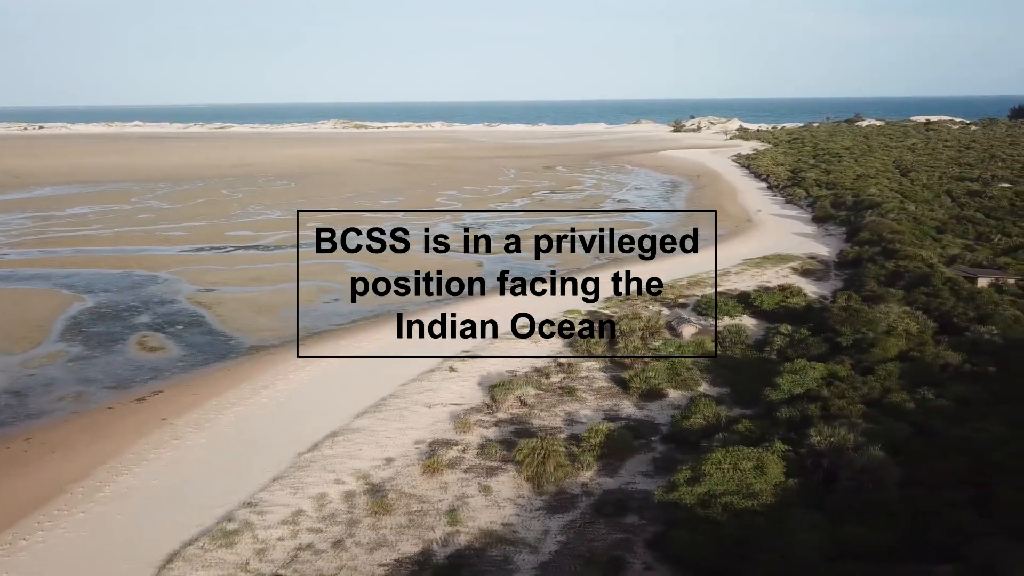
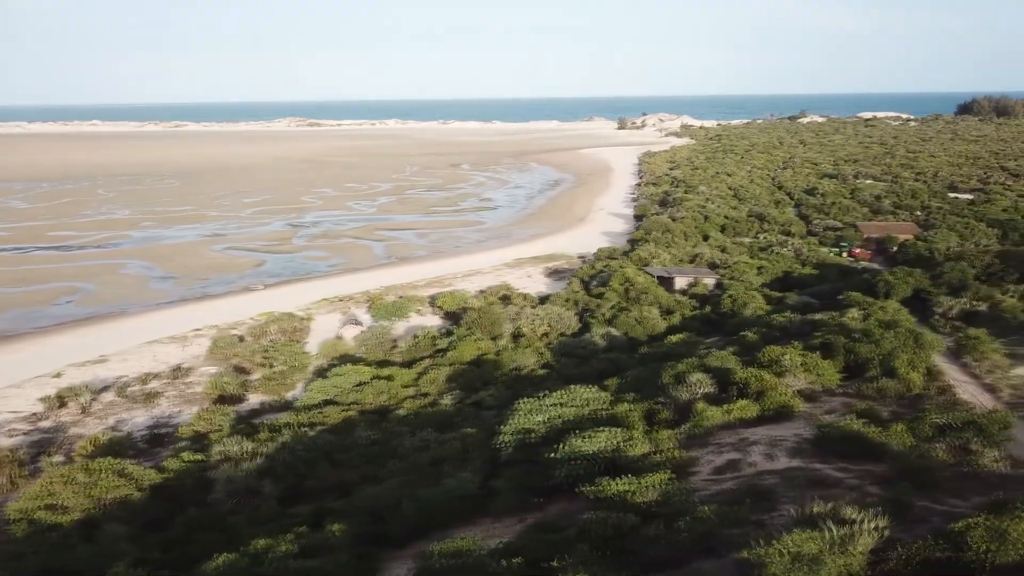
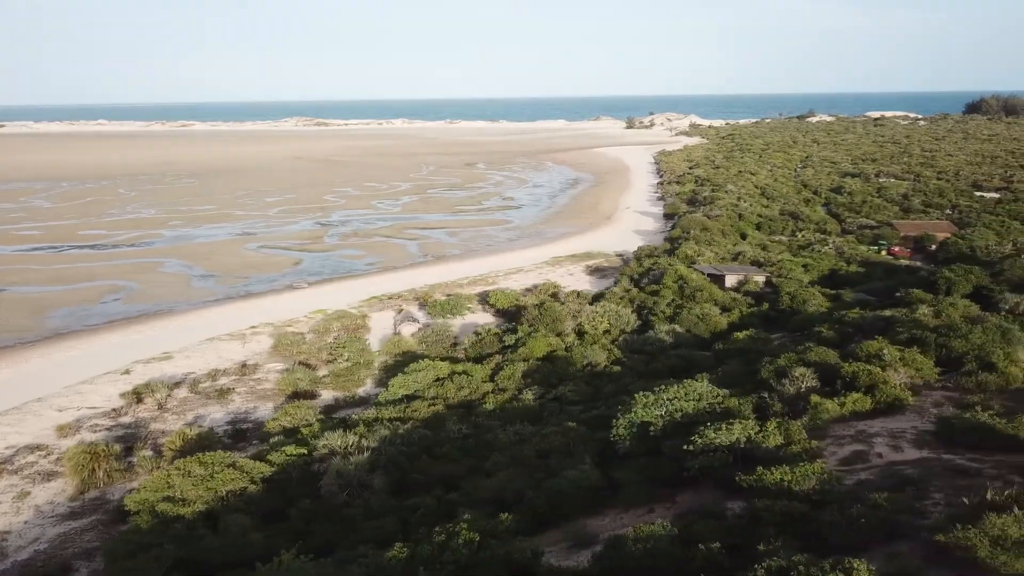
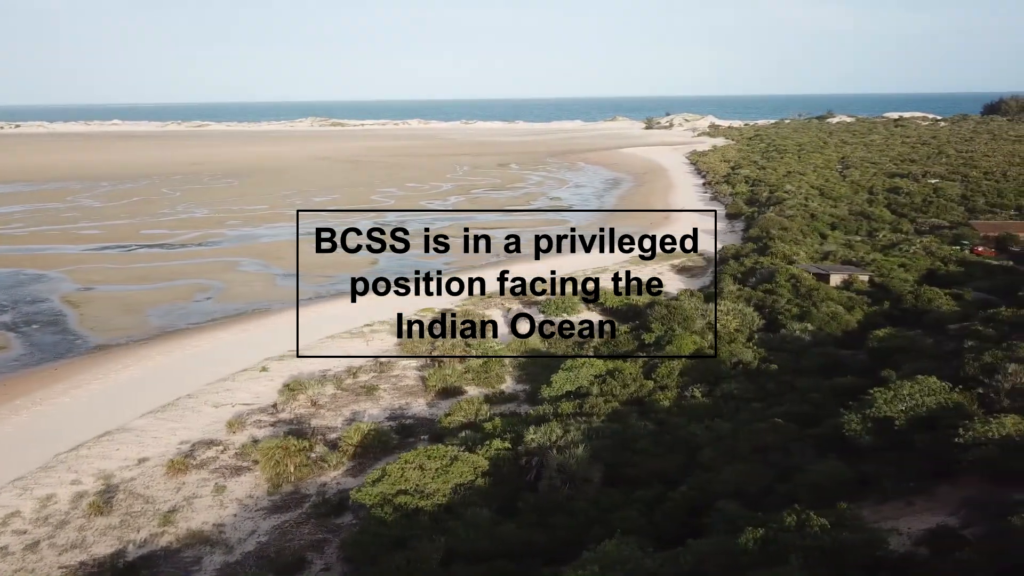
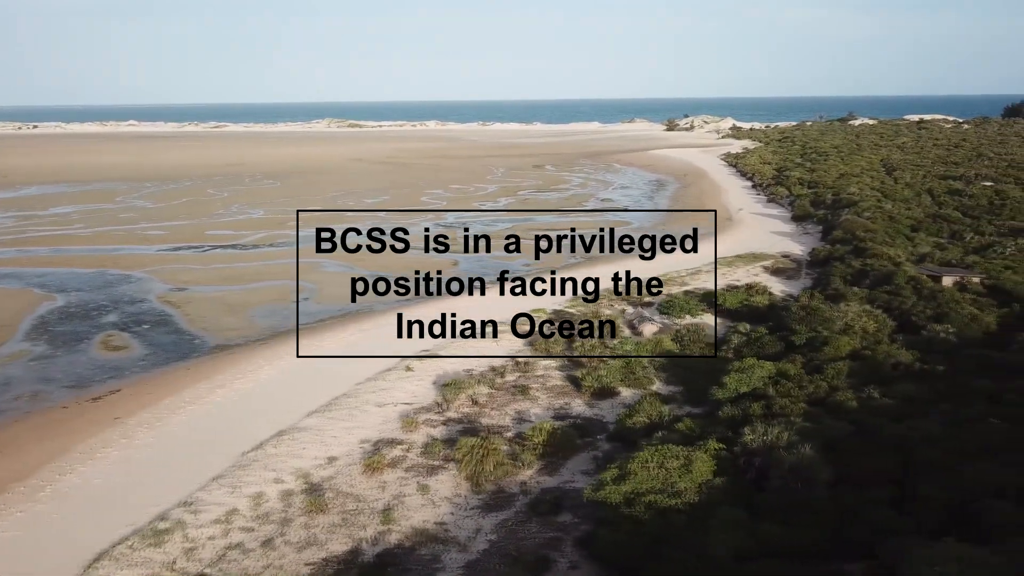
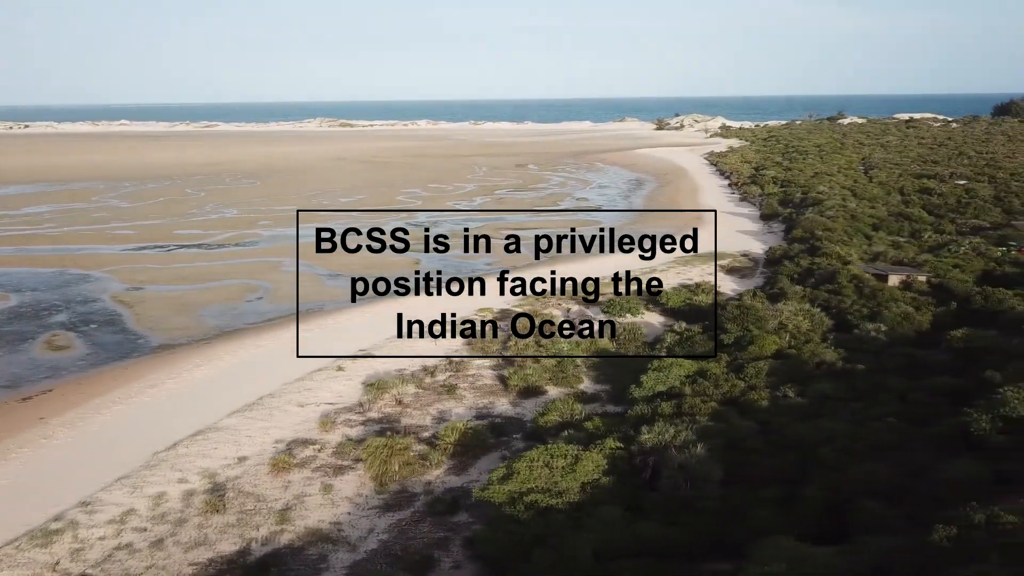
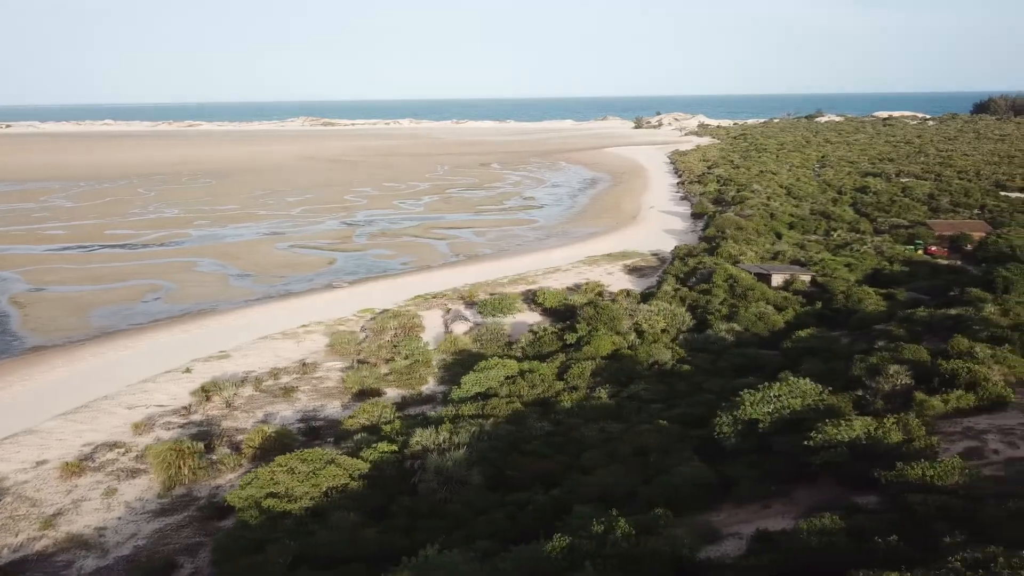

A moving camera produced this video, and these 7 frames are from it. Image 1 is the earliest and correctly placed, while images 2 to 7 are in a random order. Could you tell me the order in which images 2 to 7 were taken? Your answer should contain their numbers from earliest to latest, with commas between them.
5, 6, 4, 7, 3, 2
